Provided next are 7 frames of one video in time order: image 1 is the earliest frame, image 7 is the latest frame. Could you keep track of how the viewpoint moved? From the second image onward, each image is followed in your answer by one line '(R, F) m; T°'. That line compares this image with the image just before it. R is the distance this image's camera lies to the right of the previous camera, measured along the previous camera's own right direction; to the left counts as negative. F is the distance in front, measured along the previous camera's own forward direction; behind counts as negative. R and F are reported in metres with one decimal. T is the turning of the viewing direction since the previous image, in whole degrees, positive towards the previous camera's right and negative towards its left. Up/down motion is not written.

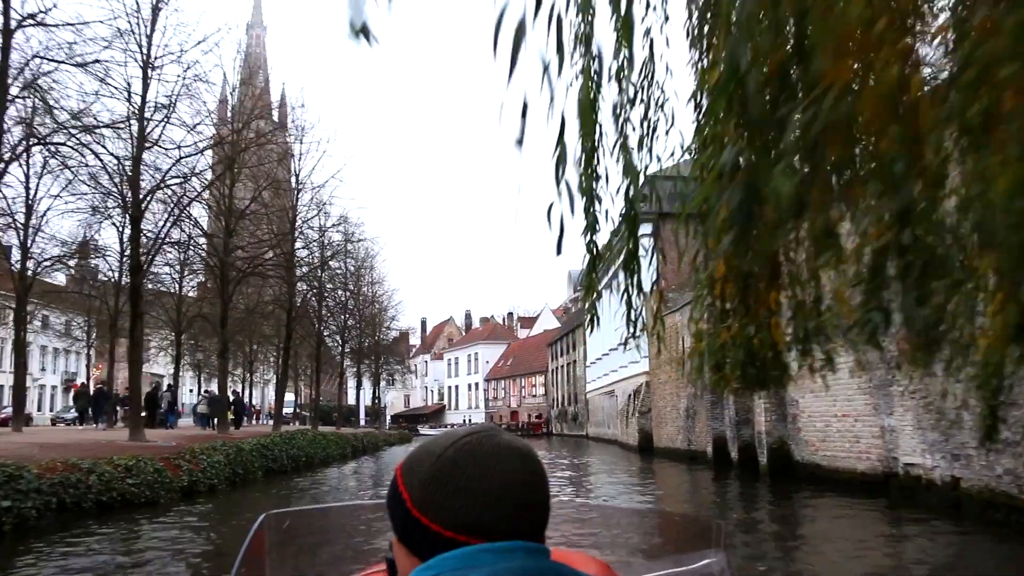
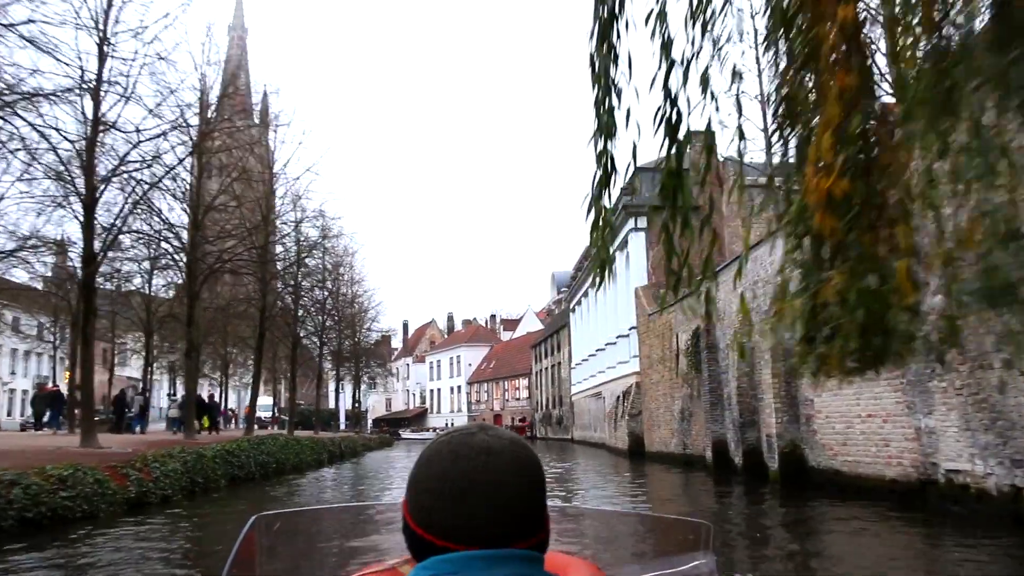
(0.0, +1.3) m; +1°
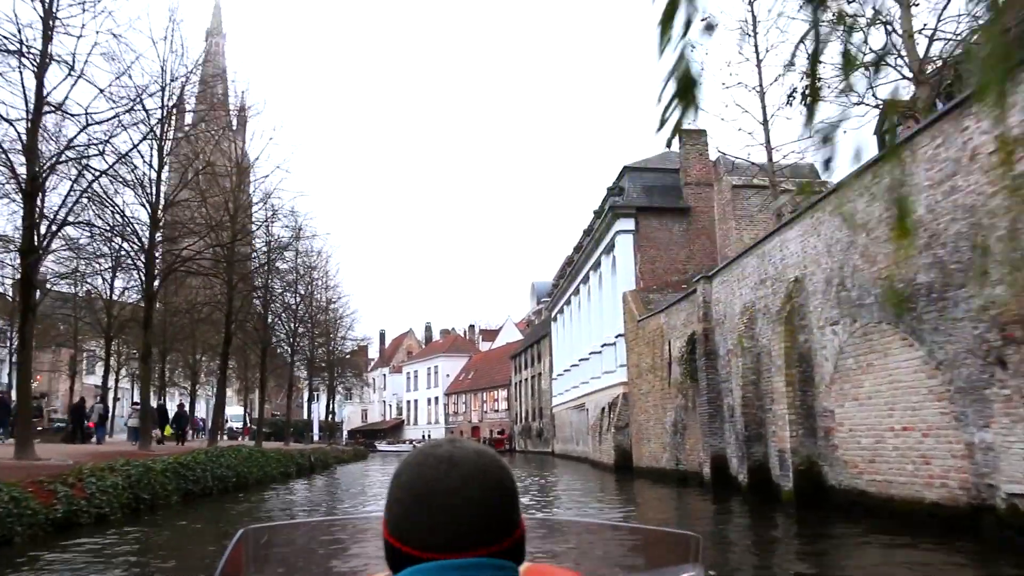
(0.0, +1.4) m; +1°
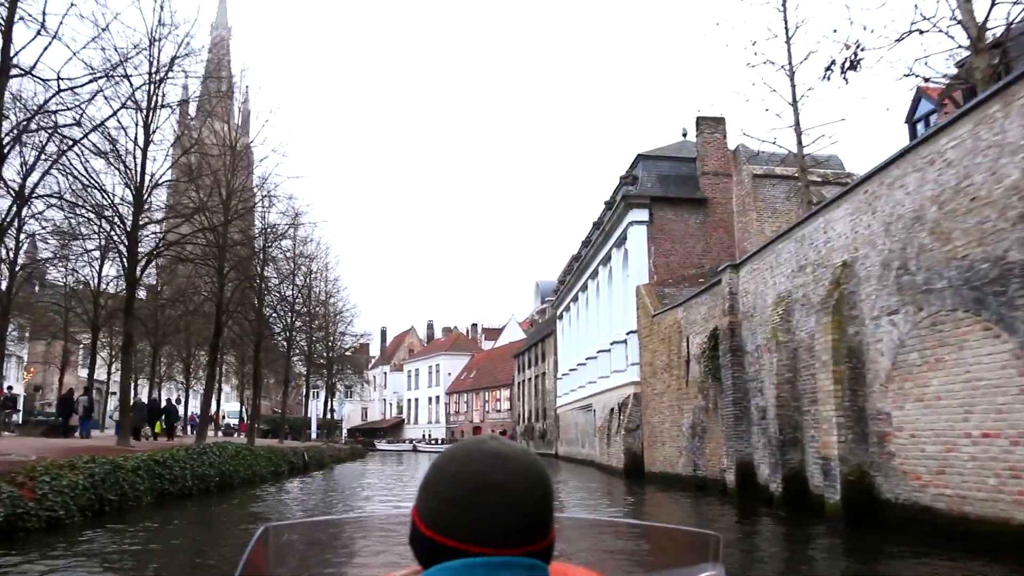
(-0.1, +1.4) m; 0°
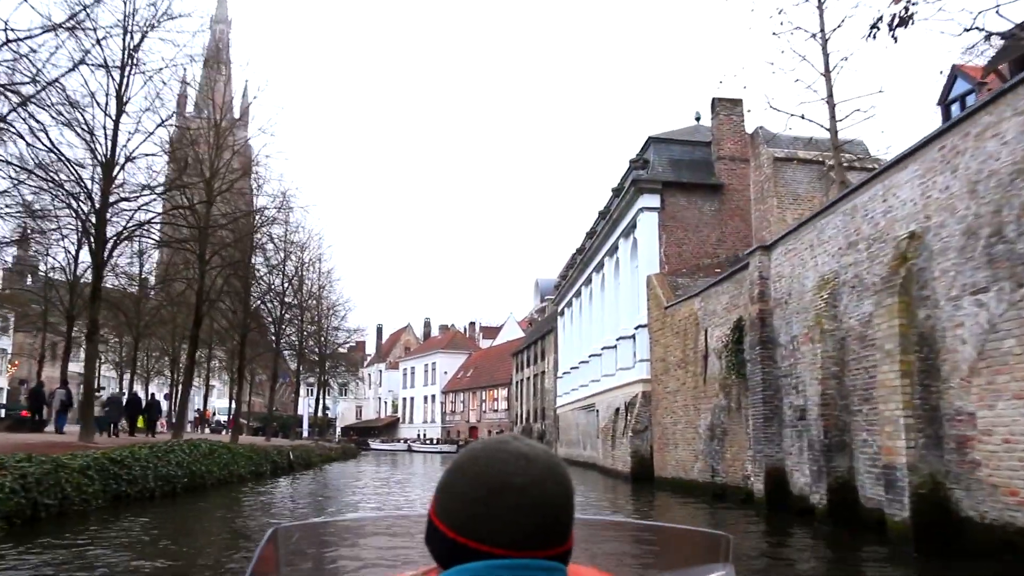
(0.0, +1.7) m; 0°
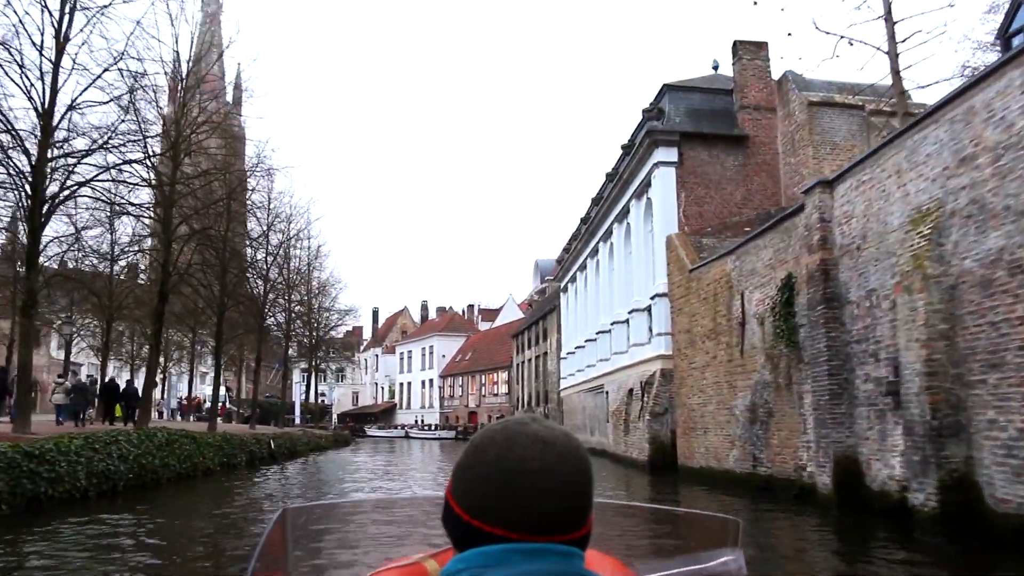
(0.0, +2.6) m; 0°
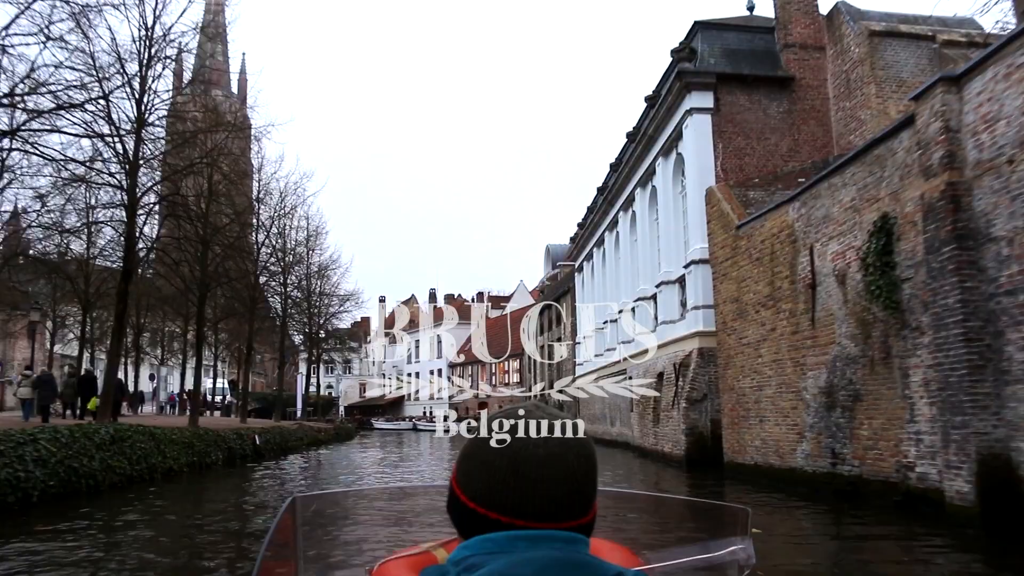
(0.0, +2.8) m; -1°
